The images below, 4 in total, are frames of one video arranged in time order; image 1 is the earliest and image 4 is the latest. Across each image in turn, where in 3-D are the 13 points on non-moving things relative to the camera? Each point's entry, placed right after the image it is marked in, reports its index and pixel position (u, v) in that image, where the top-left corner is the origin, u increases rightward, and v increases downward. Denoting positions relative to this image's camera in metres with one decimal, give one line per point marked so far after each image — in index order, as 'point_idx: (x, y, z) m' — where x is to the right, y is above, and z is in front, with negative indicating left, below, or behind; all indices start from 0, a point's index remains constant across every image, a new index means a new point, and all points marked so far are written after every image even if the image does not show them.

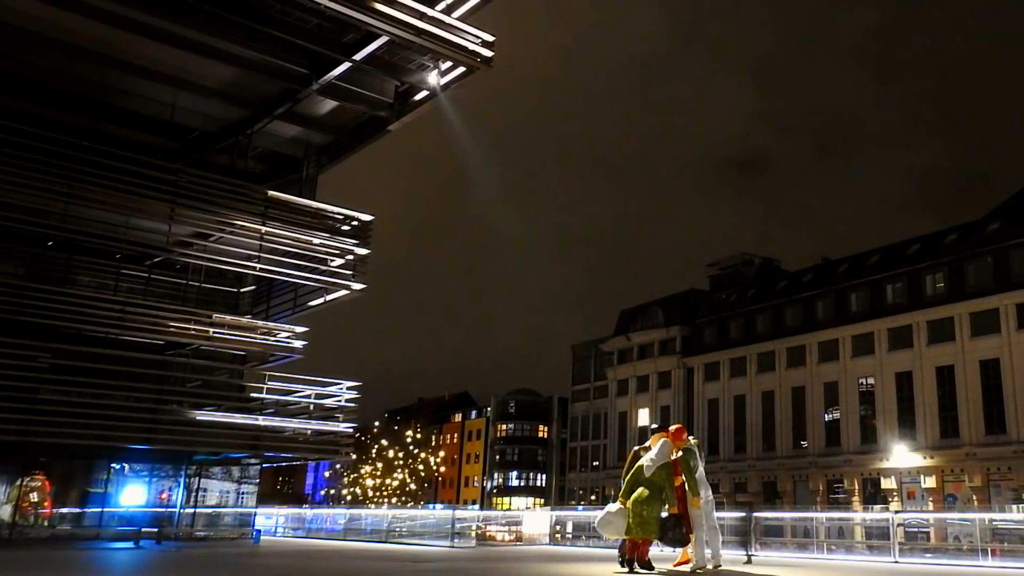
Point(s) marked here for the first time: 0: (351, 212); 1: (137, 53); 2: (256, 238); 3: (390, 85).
0: (-3.6, +1.7, +17.9) m
1: (-7.5, +4.7, +15.9) m
2: (-5.4, +1.1, +16.8) m
3: (-2.6, +4.3, +16.5) m
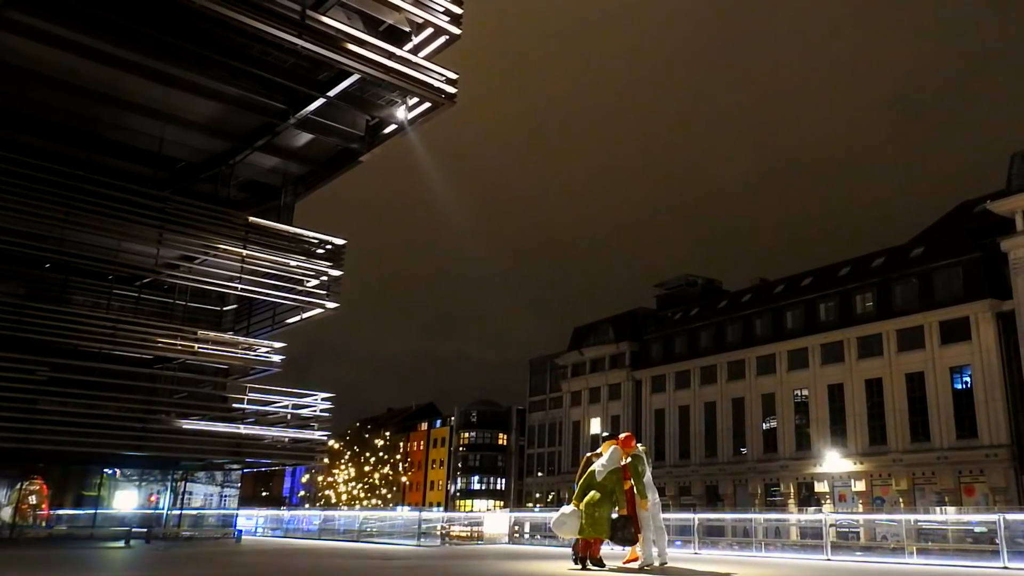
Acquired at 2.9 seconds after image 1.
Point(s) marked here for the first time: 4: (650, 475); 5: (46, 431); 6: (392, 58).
0: (-4.6, +1.3, +19.4) m
1: (-8.3, +4.3, +17.3) m
2: (-6.3, +0.6, +18.2) m
3: (-3.5, +3.9, +18.1) m
4: (+2.3, -3.1, +12.9) m
5: (-8.9, -2.7, +15.1) m
6: (-2.3, +4.3, +14.7) m
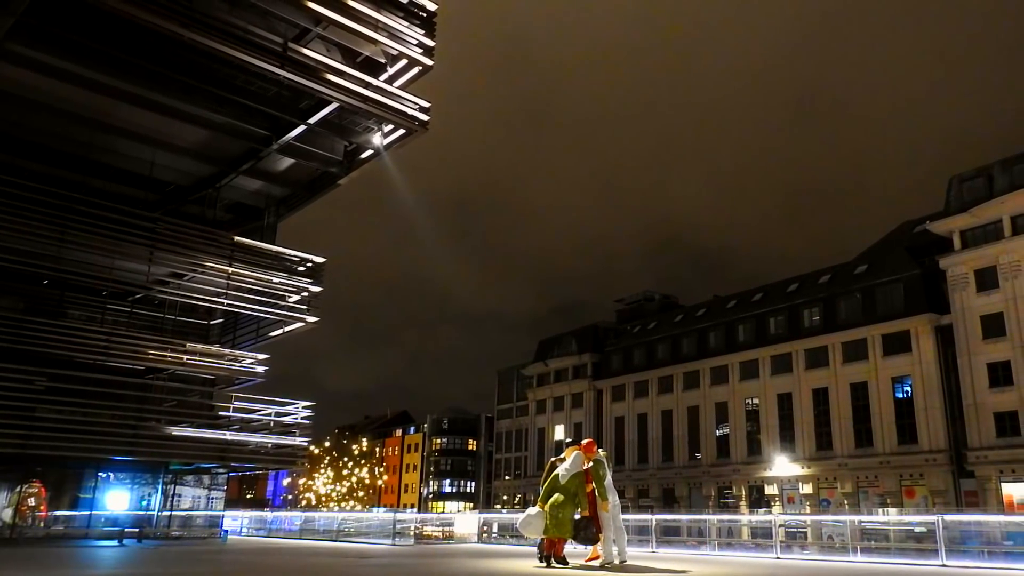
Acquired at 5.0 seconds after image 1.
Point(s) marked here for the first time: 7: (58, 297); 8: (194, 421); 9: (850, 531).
0: (-5.4, +0.9, +20.7) m
1: (-9.1, +3.9, +18.4) m
2: (-7.0, +0.3, +19.4) m
3: (-4.2, +3.5, +19.5) m
4: (+1.7, -3.4, +14.3) m
5: (-9.5, -3.0, +16.1) m
6: (-2.9, +4.0, +16.1) m
7: (-10.2, -0.2, +17.9) m
8: (-7.3, -3.1, +18.3) m
9: (+8.3, -6.0, +19.5) m
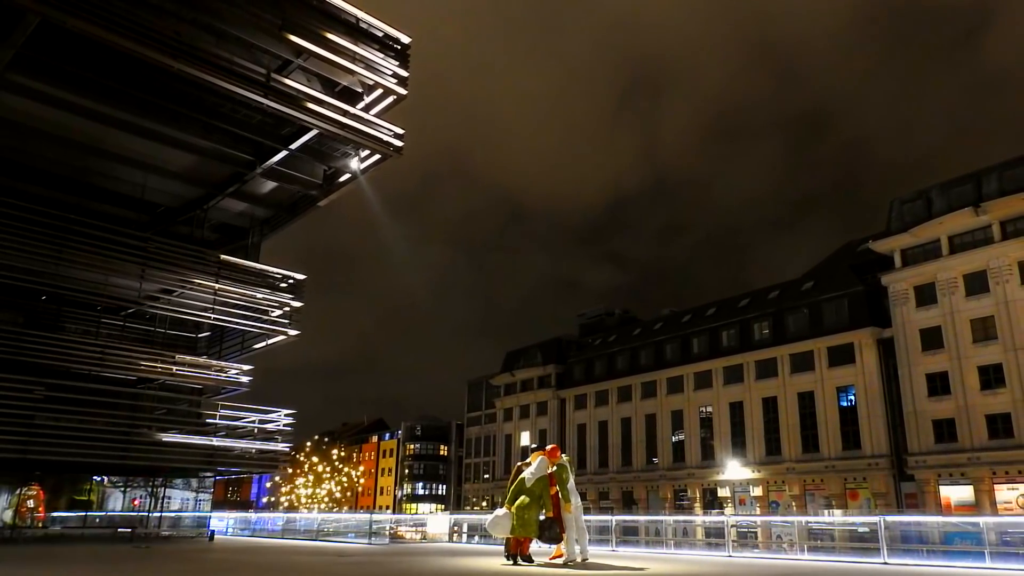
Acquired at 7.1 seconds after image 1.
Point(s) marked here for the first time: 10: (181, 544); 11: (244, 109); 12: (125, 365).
0: (-6.2, +0.4, +22.0) m
1: (-9.8, +3.6, +19.7) m
2: (-7.8, -0.1, +20.6) m
3: (-5.0, +3.1, +20.9) m
4: (+1.1, -3.7, +15.9) m
5: (-10.1, -3.3, +17.2) m
6: (-3.6, +3.7, +17.7) m
7: (-11.0, -0.6, +19.0) m
8: (-8.1, -3.4, +19.4) m
9: (+7.5, -6.4, +21.3) m
10: (-7.4, -5.9, +18.1) m
11: (-6.1, +4.0, +18.4) m
12: (-9.2, -1.8, +18.8) m
